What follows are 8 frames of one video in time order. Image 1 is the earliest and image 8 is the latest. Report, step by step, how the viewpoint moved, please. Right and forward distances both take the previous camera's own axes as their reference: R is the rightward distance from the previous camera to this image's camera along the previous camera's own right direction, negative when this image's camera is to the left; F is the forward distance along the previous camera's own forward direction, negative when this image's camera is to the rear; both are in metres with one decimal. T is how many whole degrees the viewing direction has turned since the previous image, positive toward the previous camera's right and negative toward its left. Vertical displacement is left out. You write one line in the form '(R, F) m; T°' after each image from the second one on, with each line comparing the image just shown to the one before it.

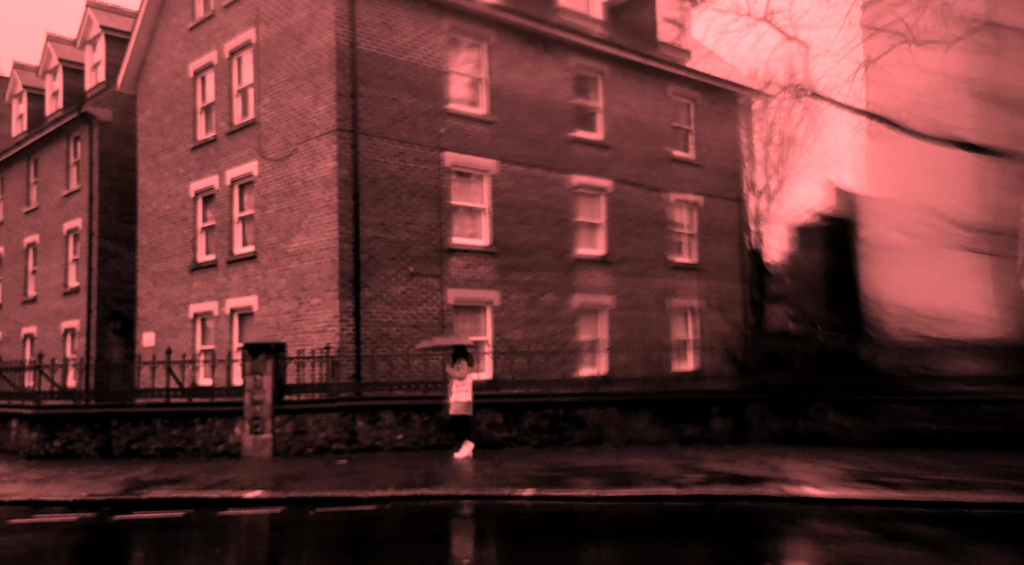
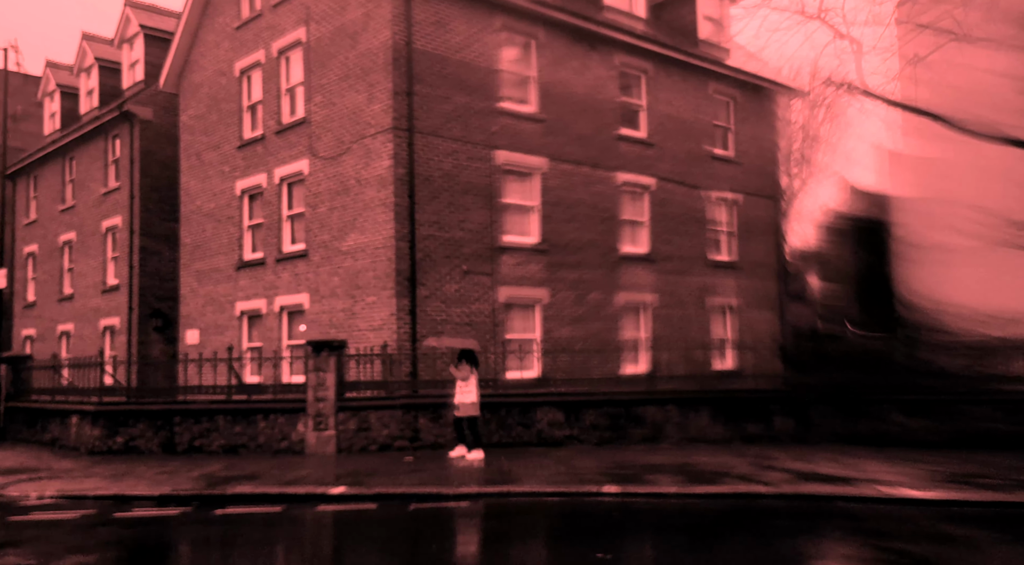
(-0.9, 0.0) m; -1°
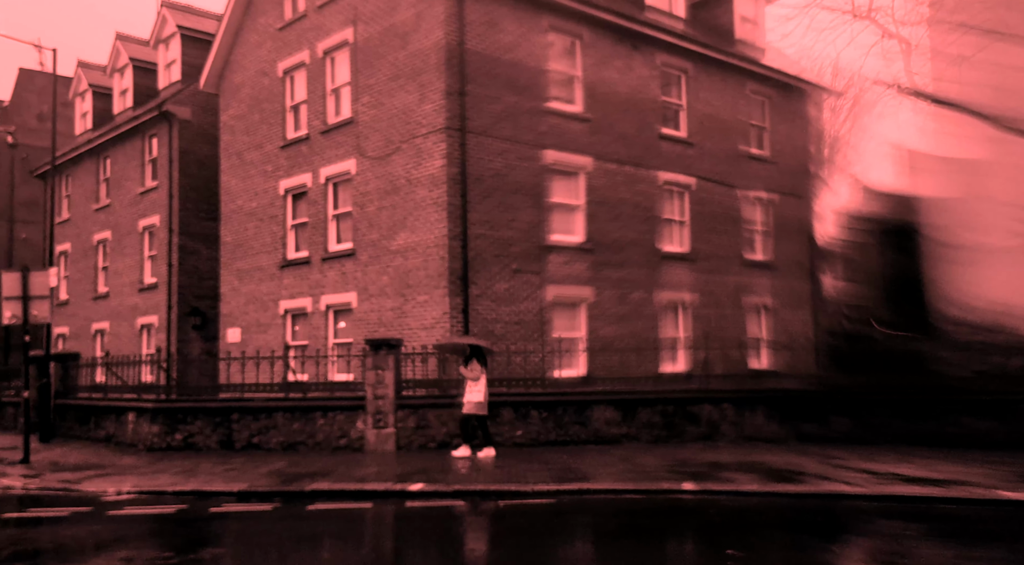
(-0.8, -0.1) m; -1°
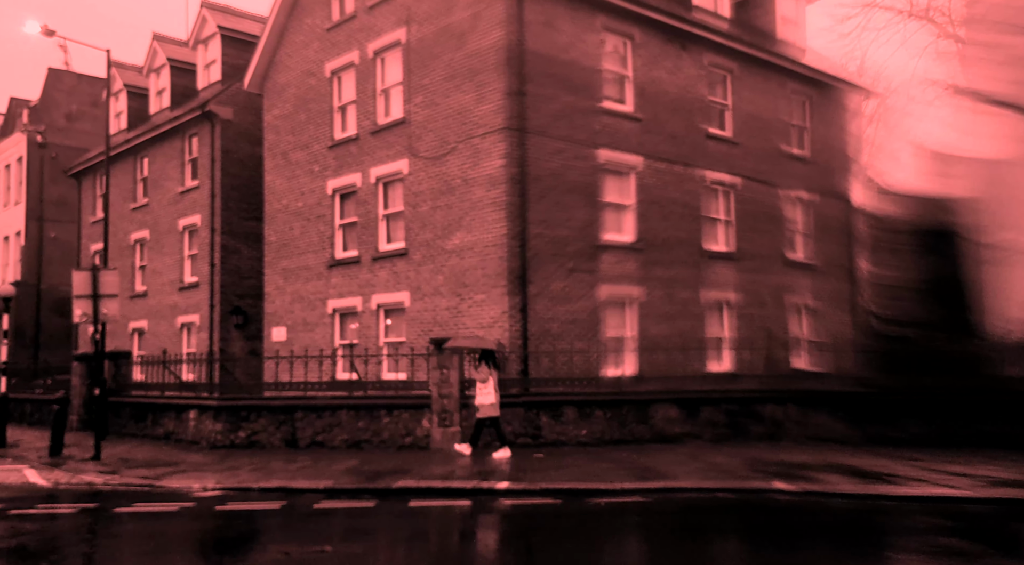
(-1.0, -0.1) m; -1°
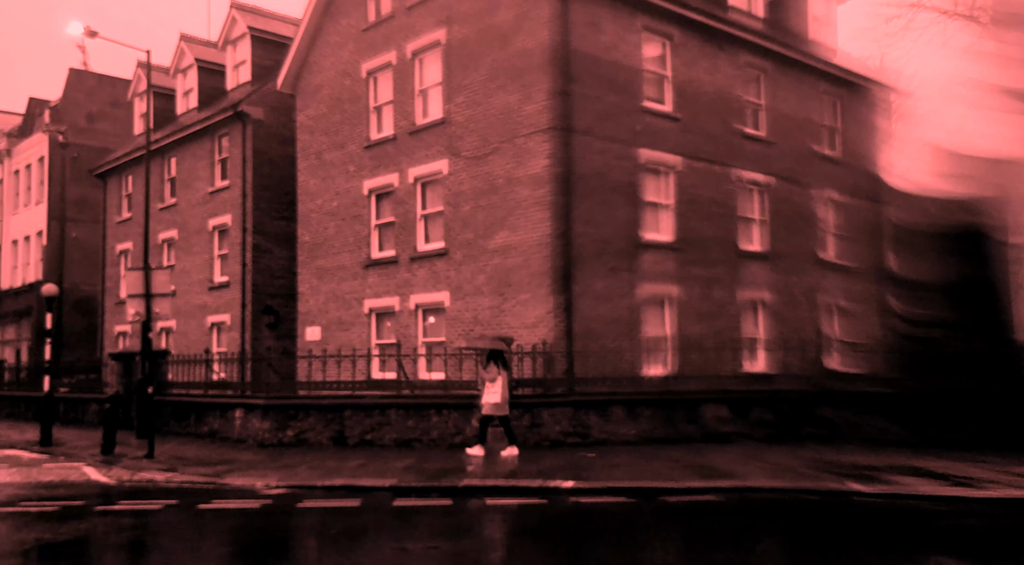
(-0.8, 0.0) m; 0°
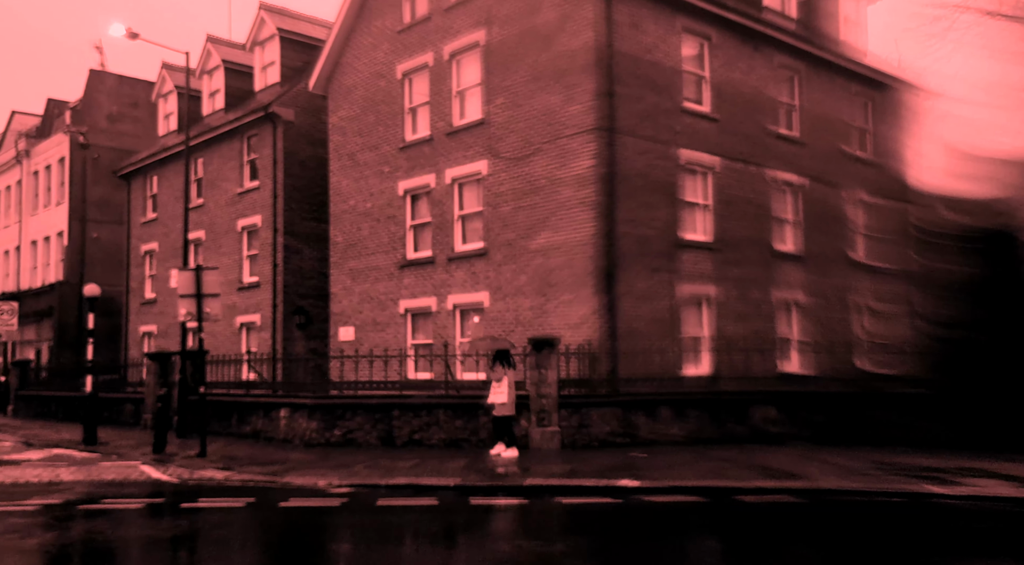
(-0.7, -0.1) m; 0°
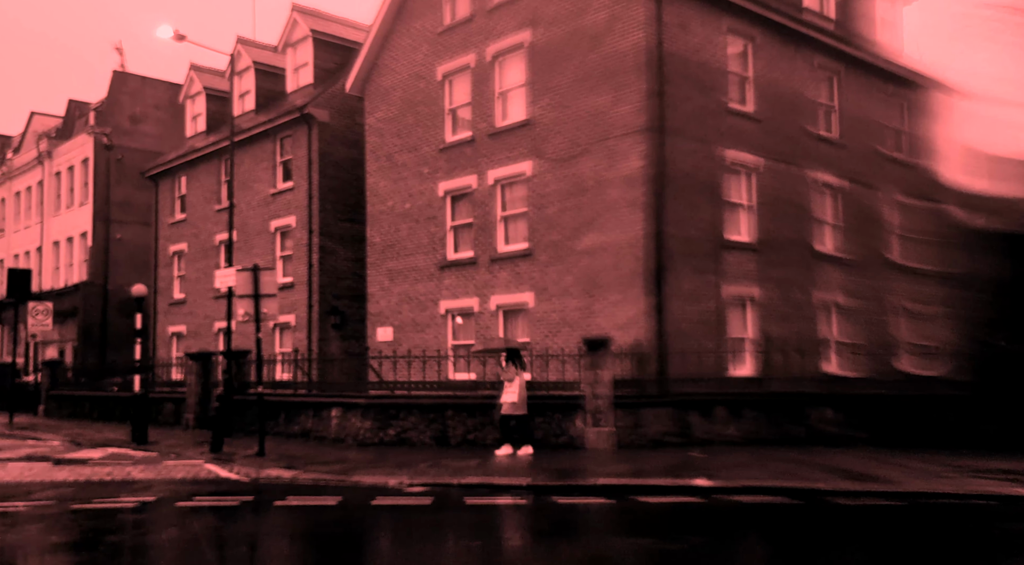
(-0.9, -0.1) m; 0°
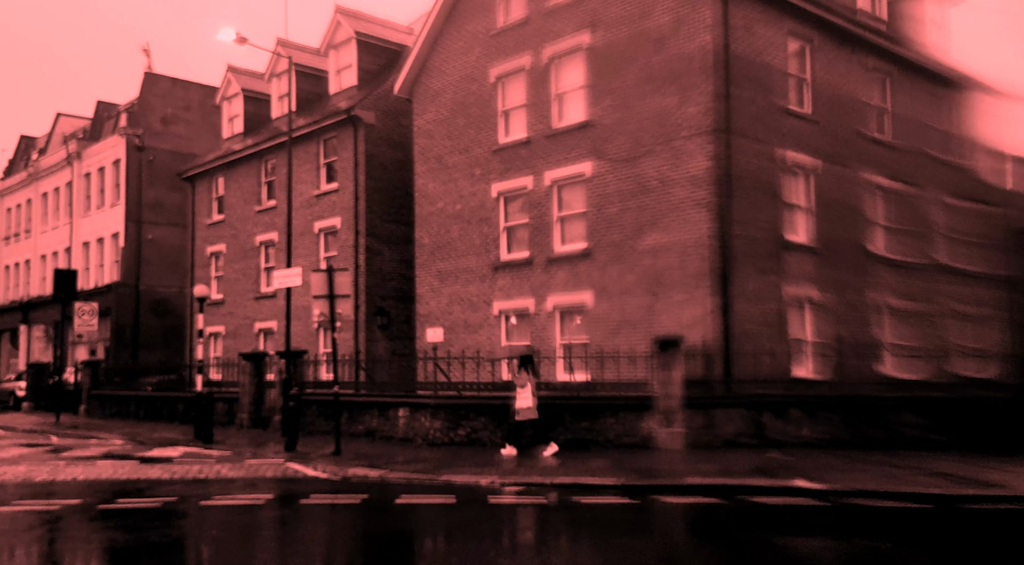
(-1.1, -0.1) m; -1°
